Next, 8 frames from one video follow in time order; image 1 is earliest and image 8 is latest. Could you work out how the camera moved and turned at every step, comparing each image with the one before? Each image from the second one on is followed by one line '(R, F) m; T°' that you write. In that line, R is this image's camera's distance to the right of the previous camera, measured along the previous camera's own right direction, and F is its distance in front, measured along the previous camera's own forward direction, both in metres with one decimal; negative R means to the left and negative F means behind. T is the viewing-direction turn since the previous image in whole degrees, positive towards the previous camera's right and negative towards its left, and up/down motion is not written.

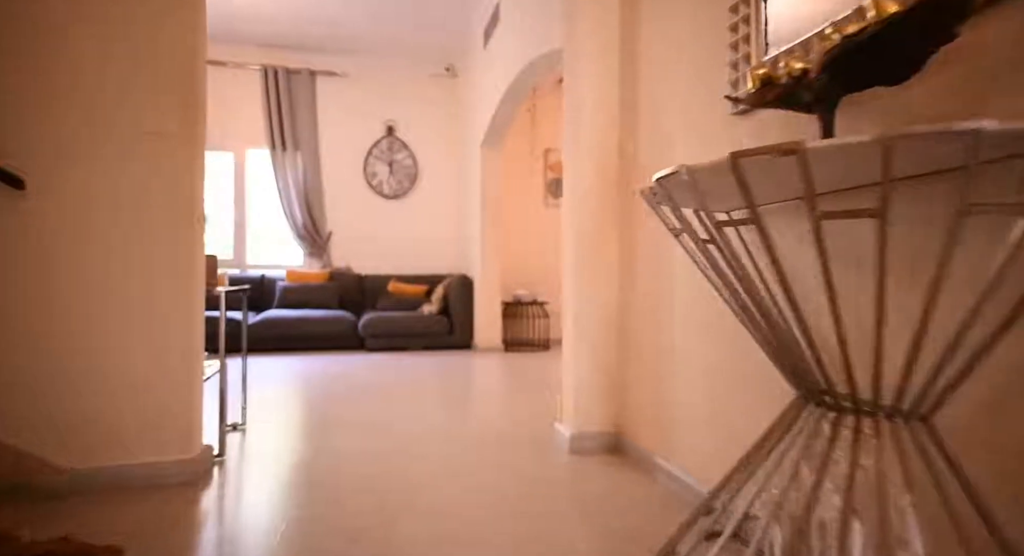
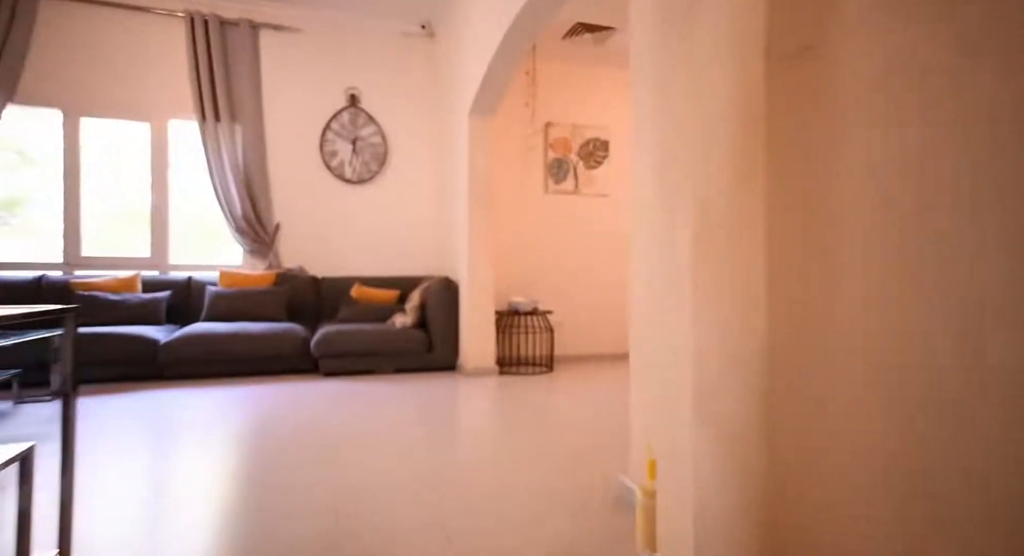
(-0.2, +1.0) m; +3°
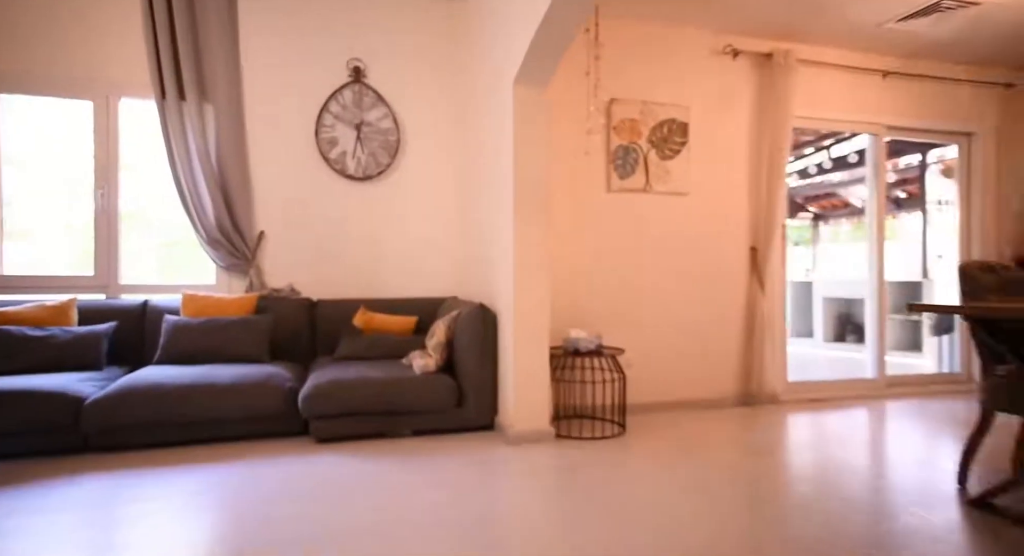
(-0.3, +1.0) m; -1°
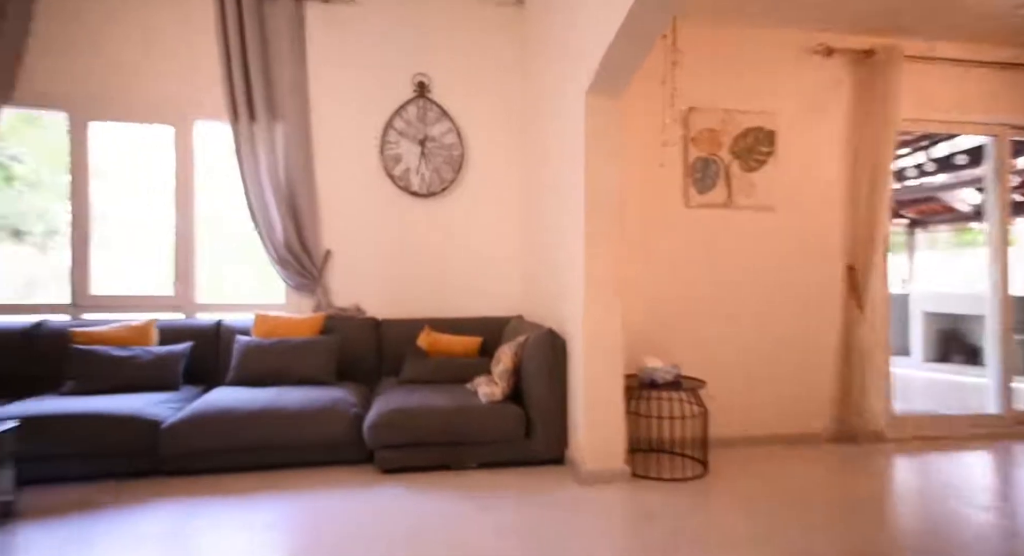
(0.0, +0.2) m; -6°
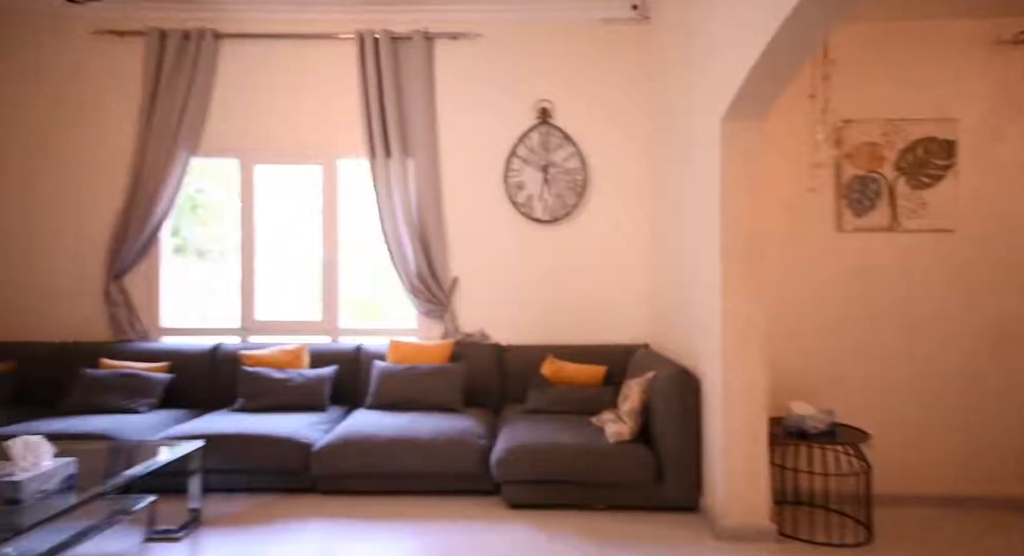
(0.0, +0.1) m; -13°
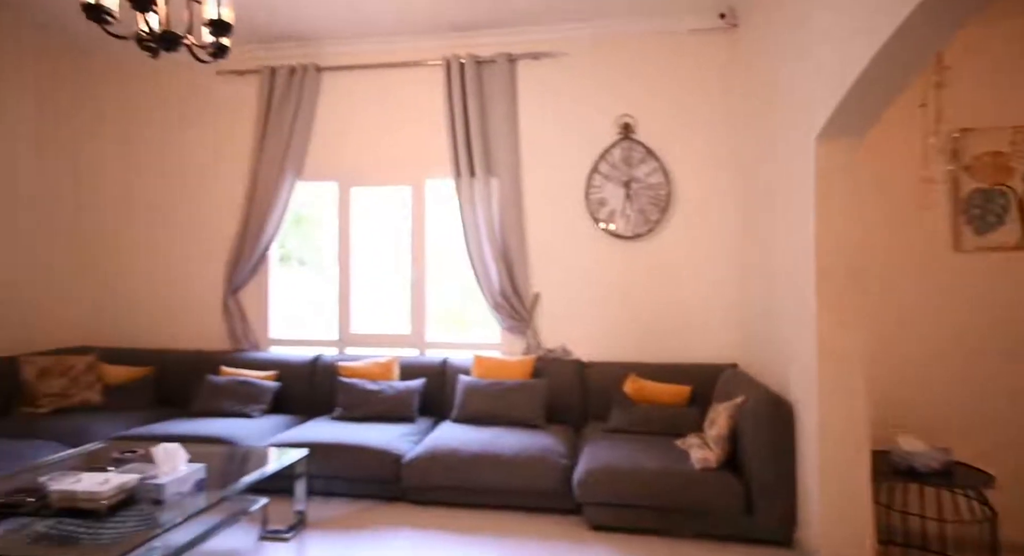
(0.0, -0.1) m; -8°
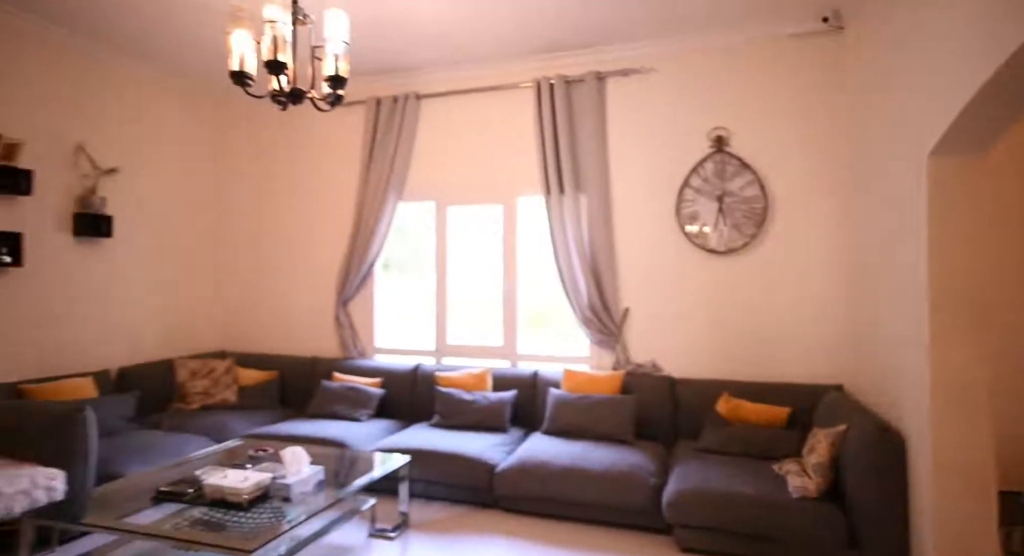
(0.0, -0.1) m; -9°
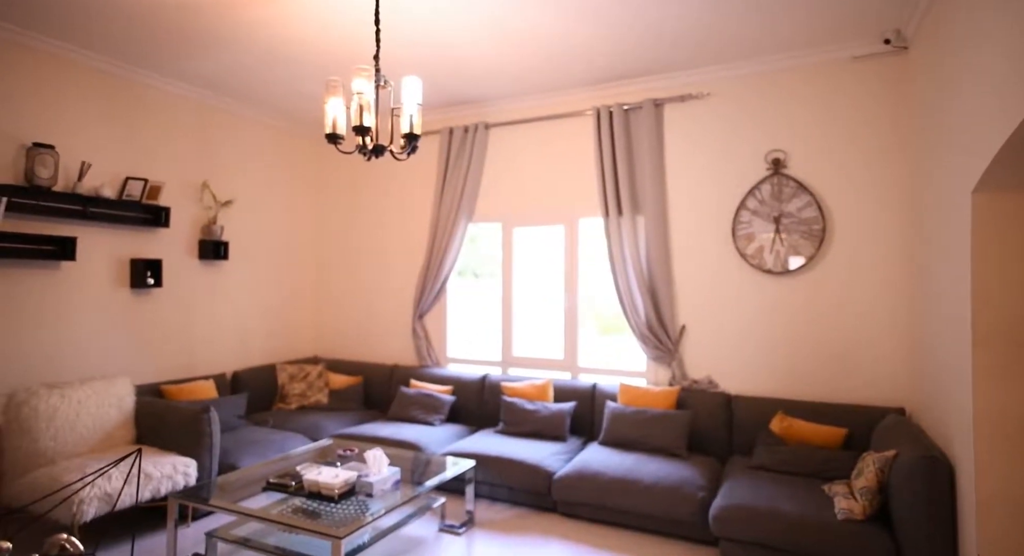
(+0.1, -0.3) m; -8°
